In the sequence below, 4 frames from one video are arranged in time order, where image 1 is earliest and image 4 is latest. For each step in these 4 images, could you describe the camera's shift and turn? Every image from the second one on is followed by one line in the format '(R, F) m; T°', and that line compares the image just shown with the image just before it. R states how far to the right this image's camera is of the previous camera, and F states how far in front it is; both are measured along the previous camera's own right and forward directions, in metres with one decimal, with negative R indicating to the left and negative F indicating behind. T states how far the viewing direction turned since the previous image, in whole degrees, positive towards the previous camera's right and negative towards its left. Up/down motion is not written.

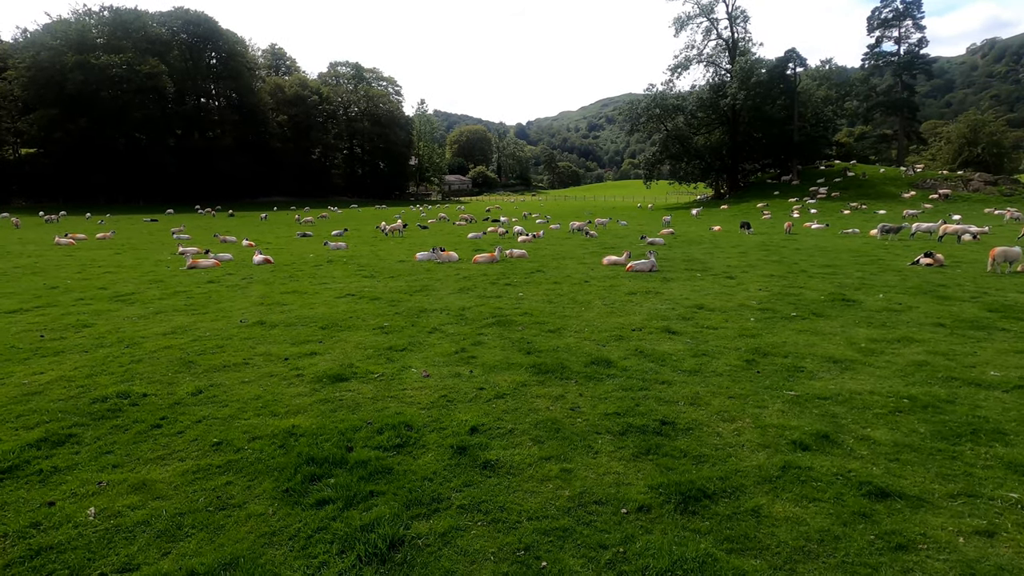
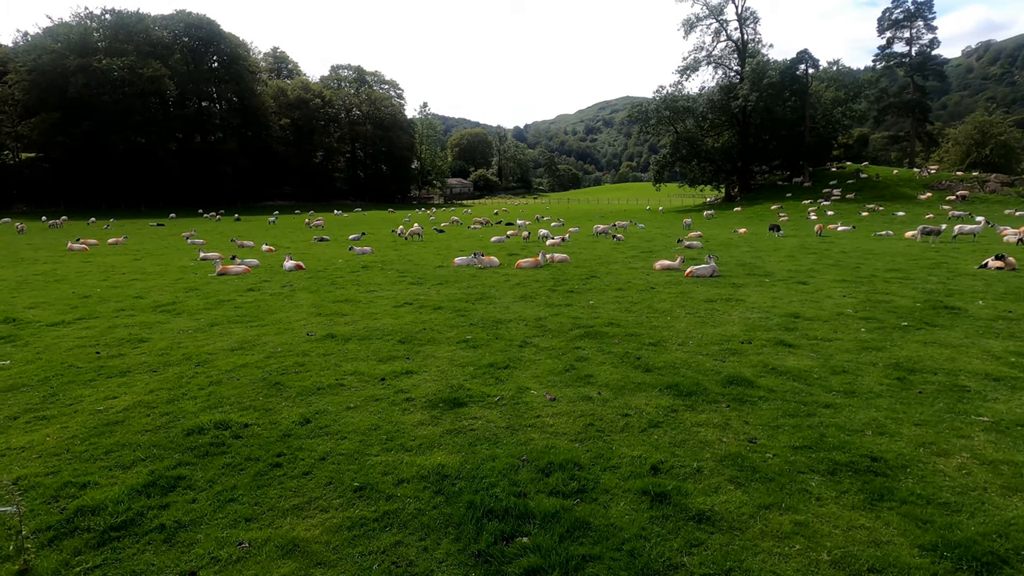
(-2.0, +1.0) m; 0°
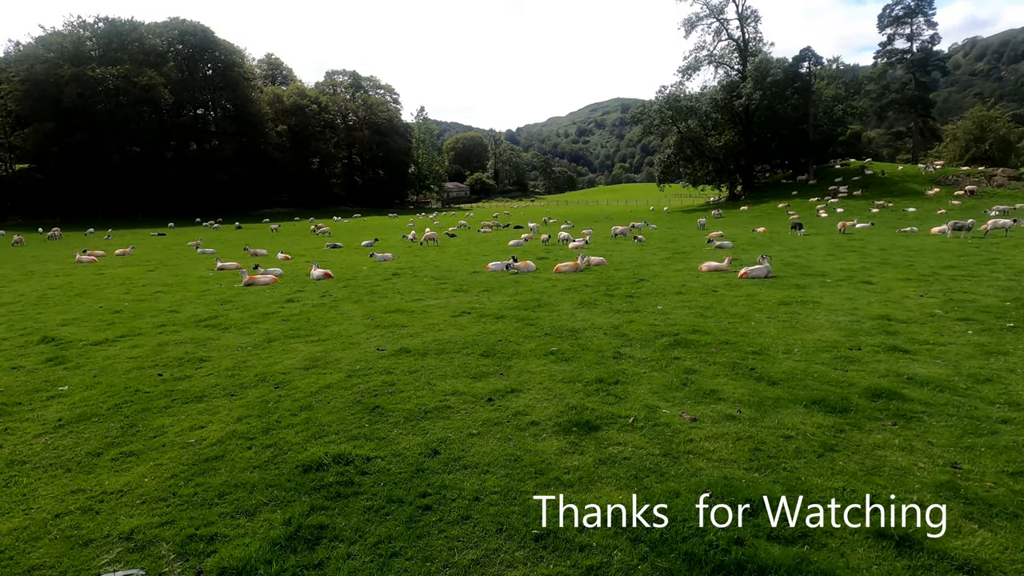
(-1.9, +0.8) m; +1°
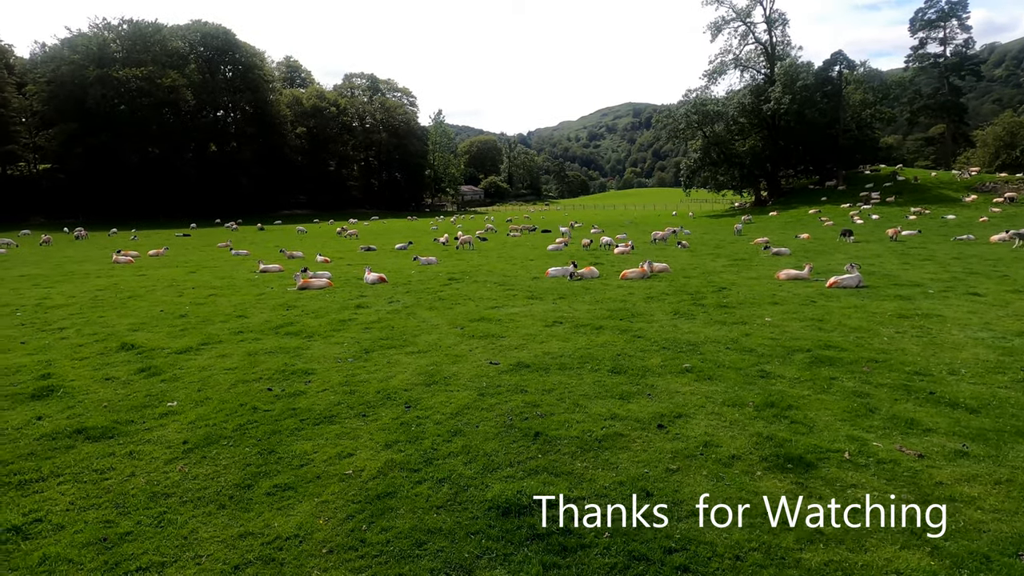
(-2.2, +0.8) m; -1°
